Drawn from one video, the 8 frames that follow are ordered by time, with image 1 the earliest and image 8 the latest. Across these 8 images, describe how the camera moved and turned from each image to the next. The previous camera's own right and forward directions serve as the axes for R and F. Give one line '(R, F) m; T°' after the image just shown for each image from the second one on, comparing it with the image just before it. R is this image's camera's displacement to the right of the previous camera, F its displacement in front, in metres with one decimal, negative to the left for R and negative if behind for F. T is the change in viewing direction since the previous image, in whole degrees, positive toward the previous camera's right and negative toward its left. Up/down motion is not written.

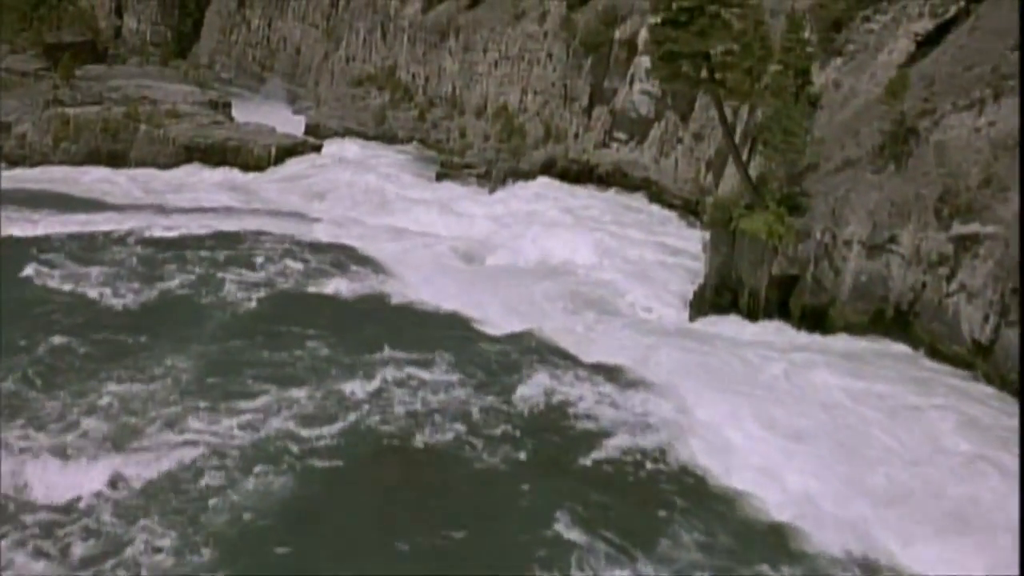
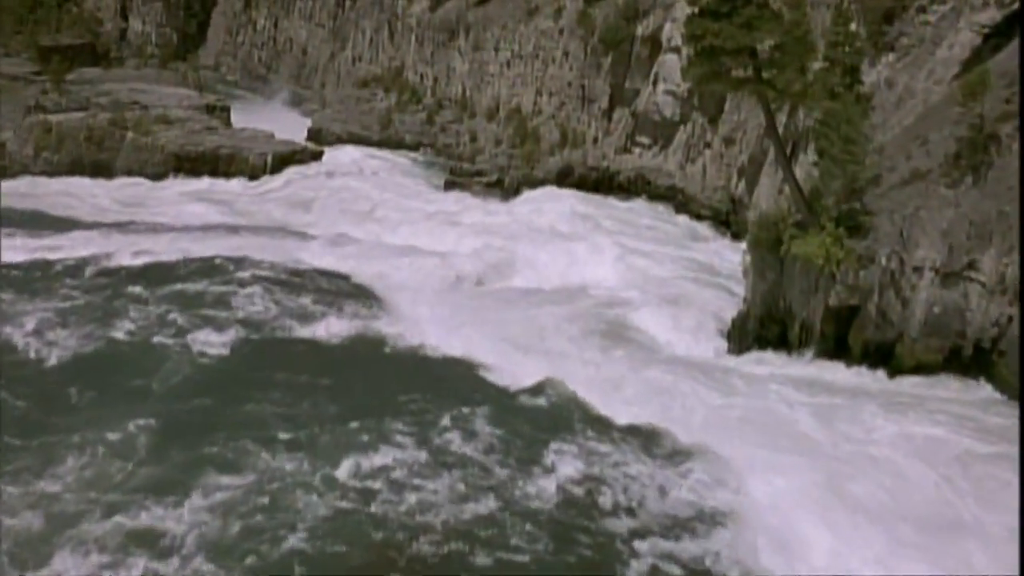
(0.0, +0.9) m; -1°
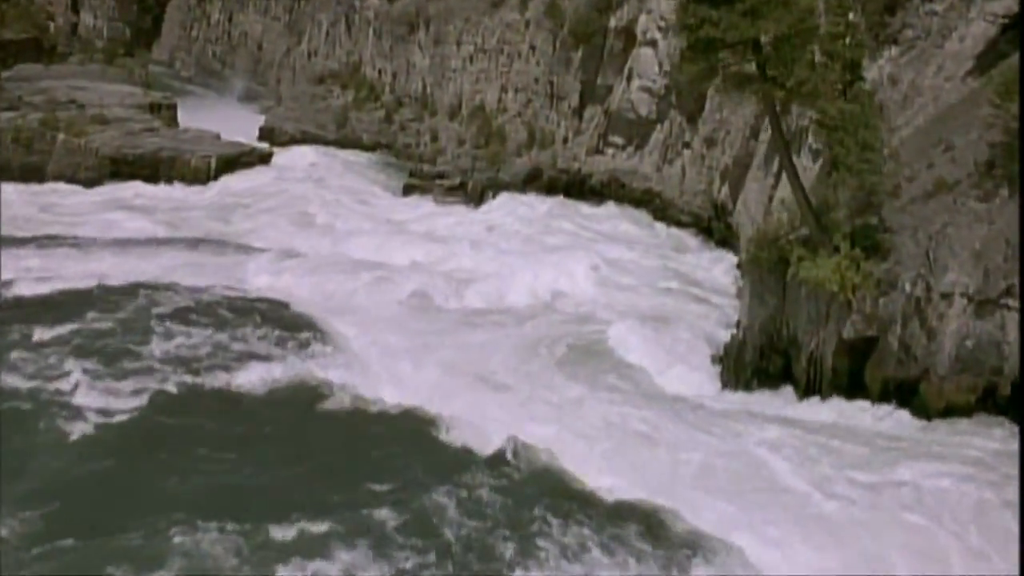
(0.0, +0.8) m; +2°
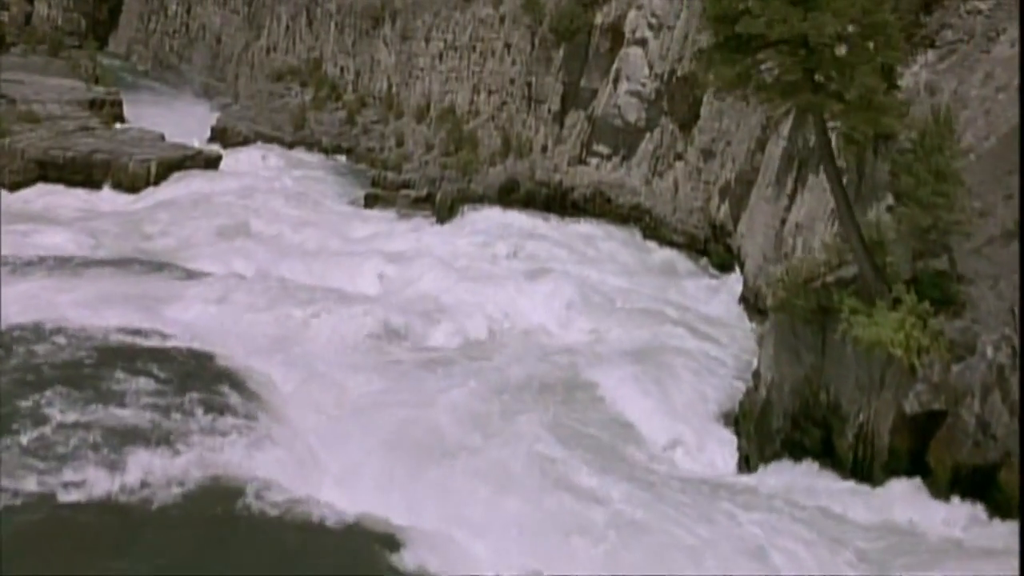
(0.0, +1.0) m; +2°
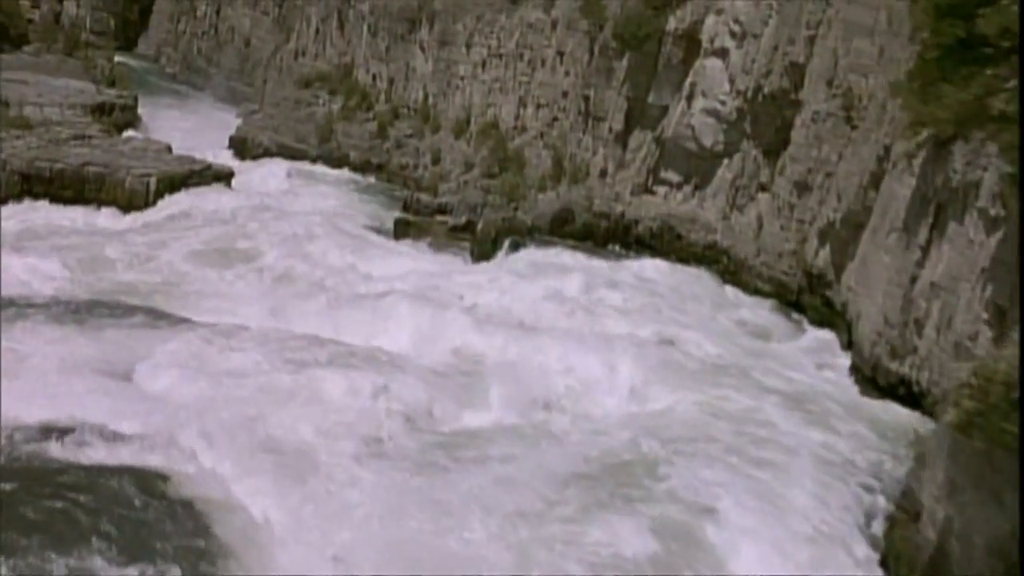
(-0.1, +1.3) m; -1°
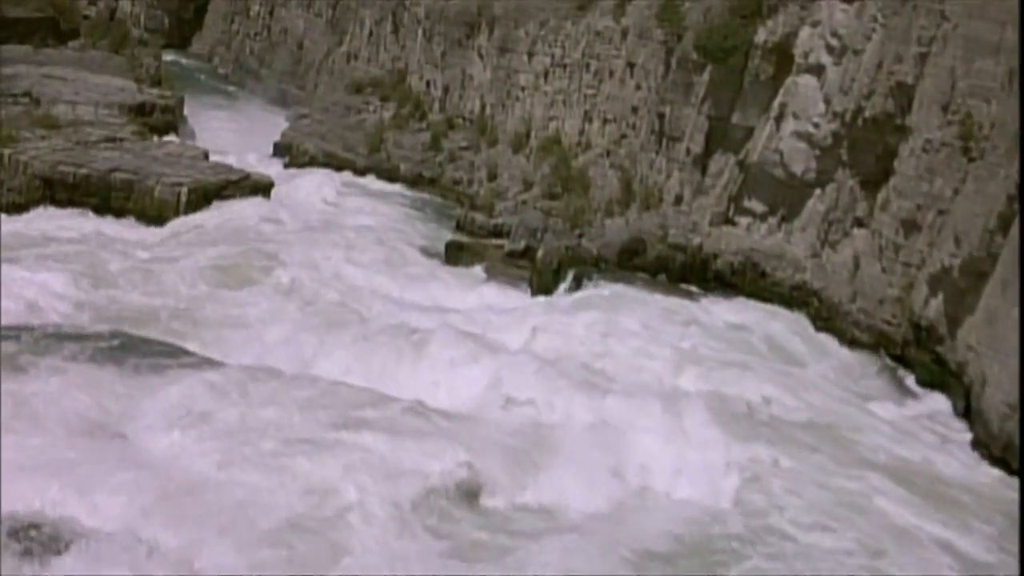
(-0.1, +0.8) m; -2°
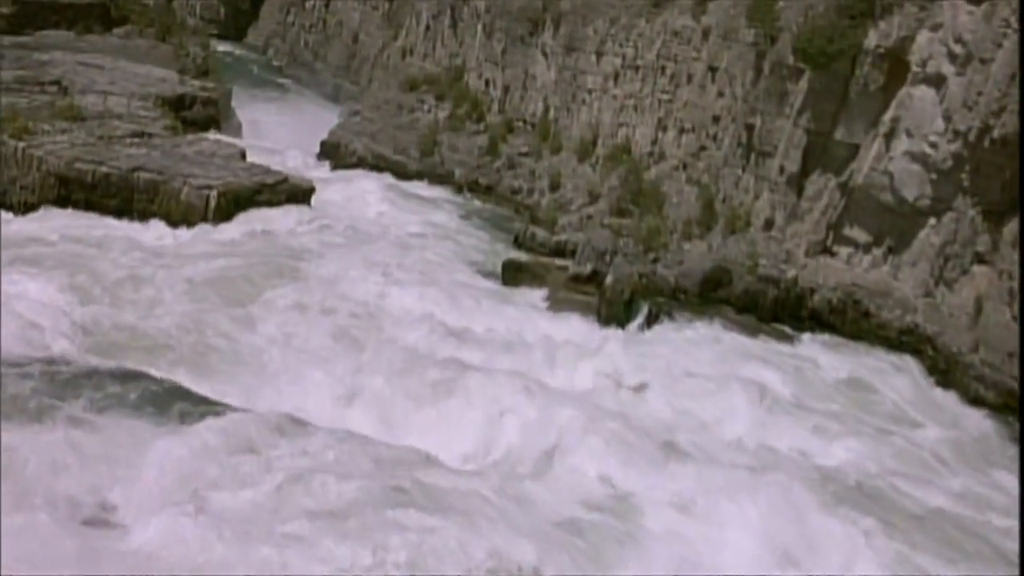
(-0.1, +0.9) m; -2°
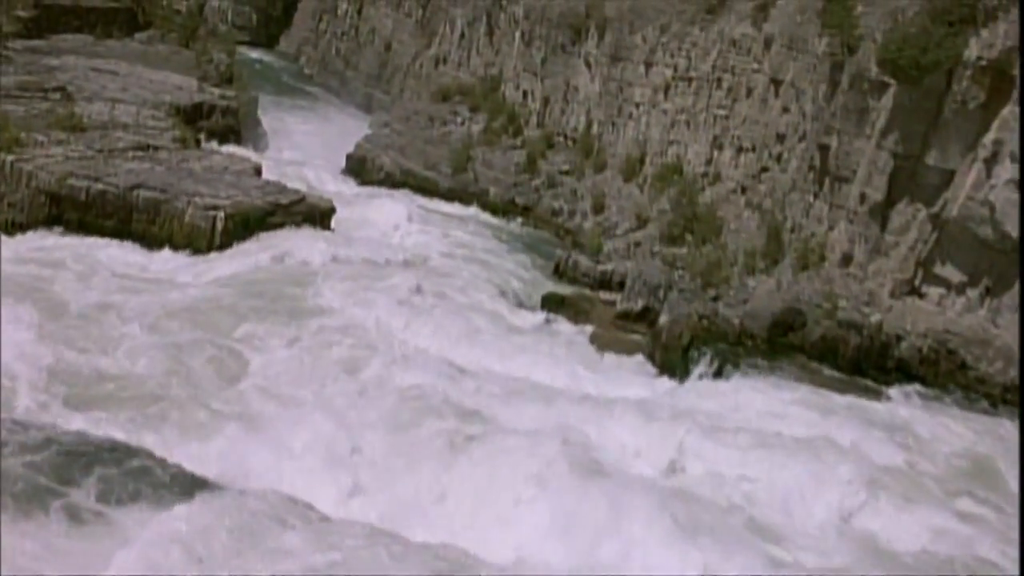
(0.0, +0.8) m; -1°
